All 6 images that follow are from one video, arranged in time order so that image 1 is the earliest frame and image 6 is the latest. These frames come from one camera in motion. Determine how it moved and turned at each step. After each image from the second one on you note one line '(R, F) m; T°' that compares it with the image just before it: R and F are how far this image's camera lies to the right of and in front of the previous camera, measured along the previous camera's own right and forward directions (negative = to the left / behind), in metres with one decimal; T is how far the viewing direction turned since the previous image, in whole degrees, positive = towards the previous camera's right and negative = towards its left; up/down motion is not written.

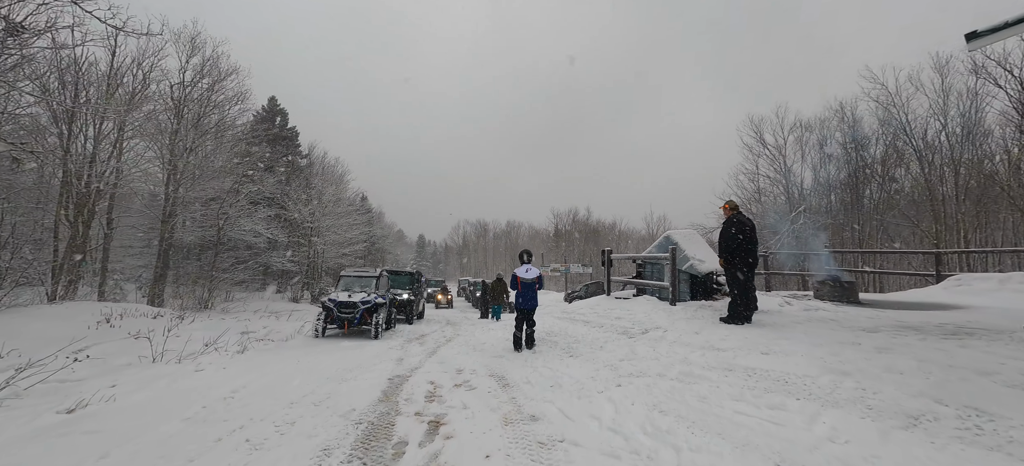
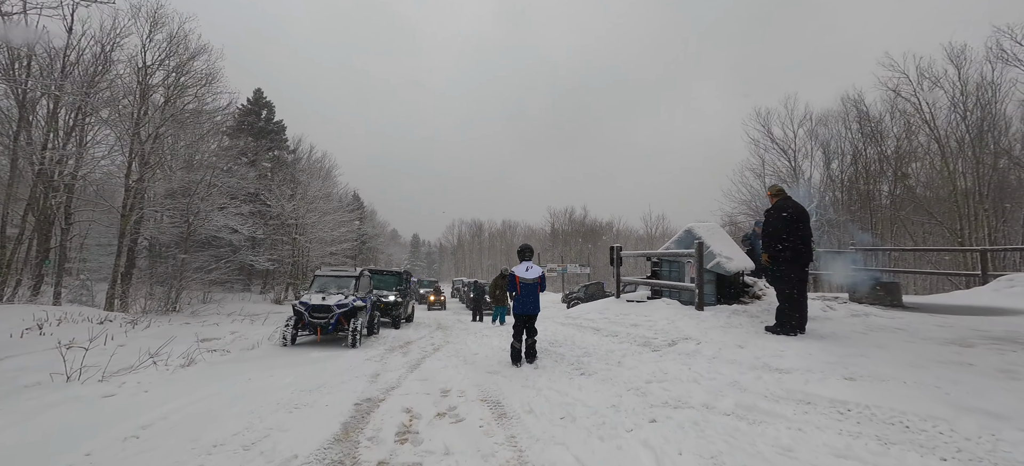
(0.0, +1.2) m; +1°
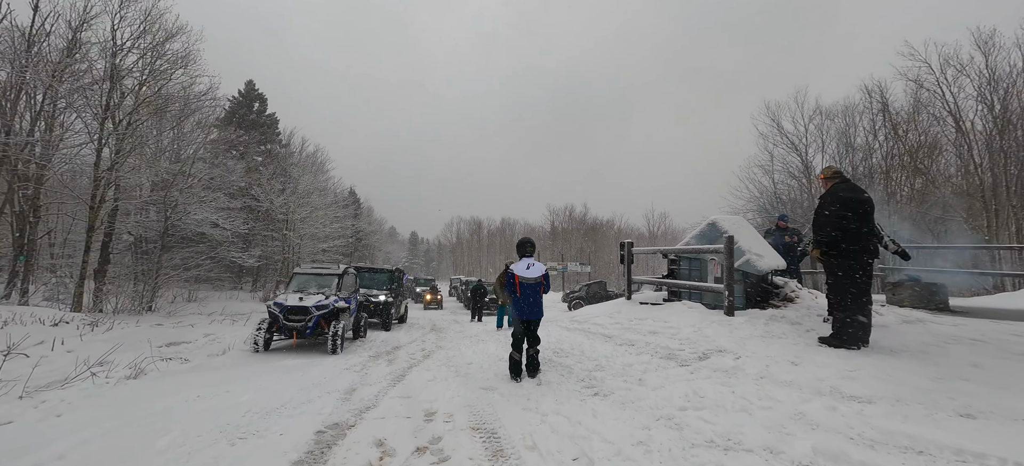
(0.0, +0.9) m; 0°
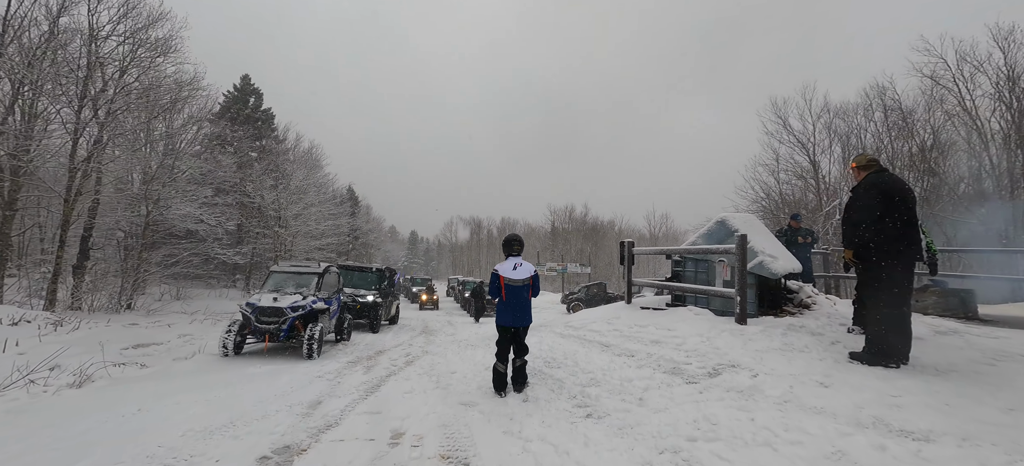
(+0.2, +0.6) m; 0°
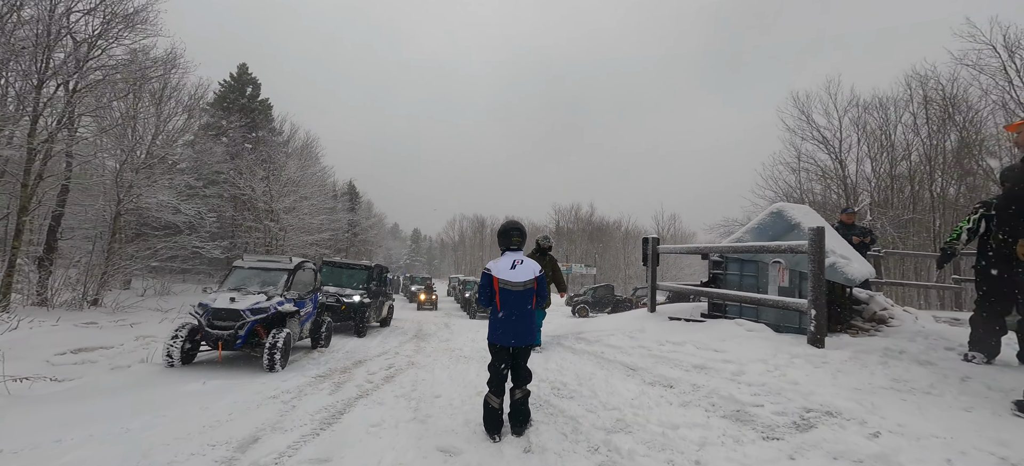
(0.0, +1.2) m; -1°
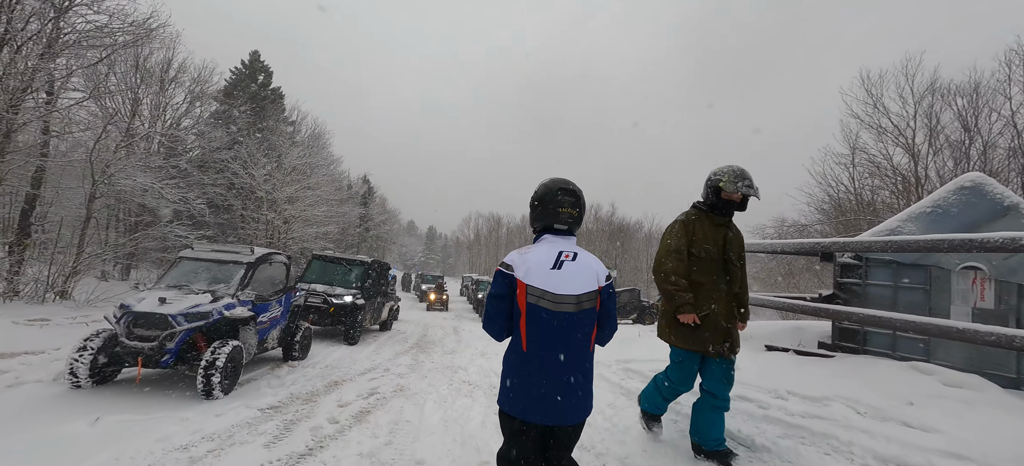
(-0.1, +1.7) m; -2°
